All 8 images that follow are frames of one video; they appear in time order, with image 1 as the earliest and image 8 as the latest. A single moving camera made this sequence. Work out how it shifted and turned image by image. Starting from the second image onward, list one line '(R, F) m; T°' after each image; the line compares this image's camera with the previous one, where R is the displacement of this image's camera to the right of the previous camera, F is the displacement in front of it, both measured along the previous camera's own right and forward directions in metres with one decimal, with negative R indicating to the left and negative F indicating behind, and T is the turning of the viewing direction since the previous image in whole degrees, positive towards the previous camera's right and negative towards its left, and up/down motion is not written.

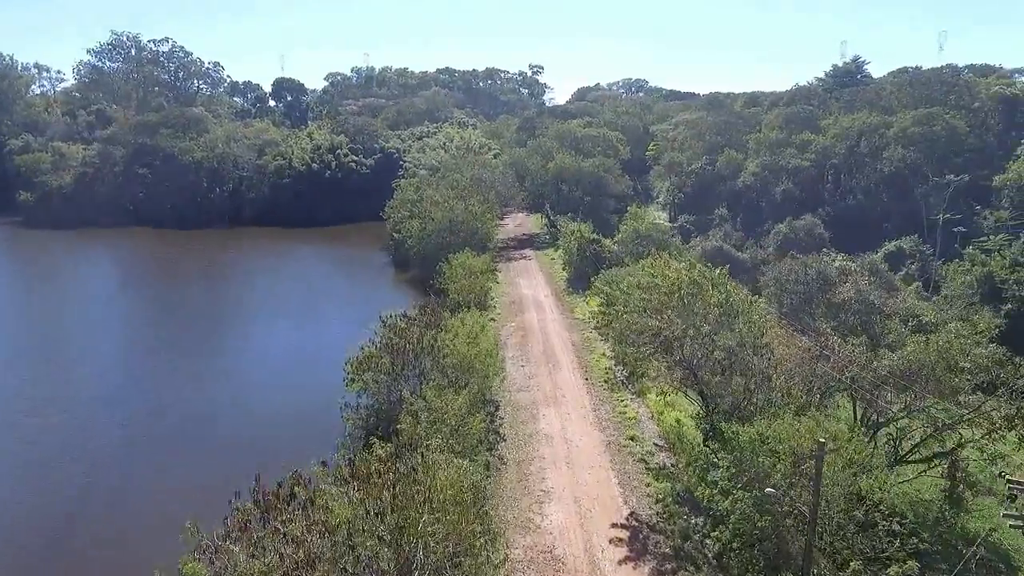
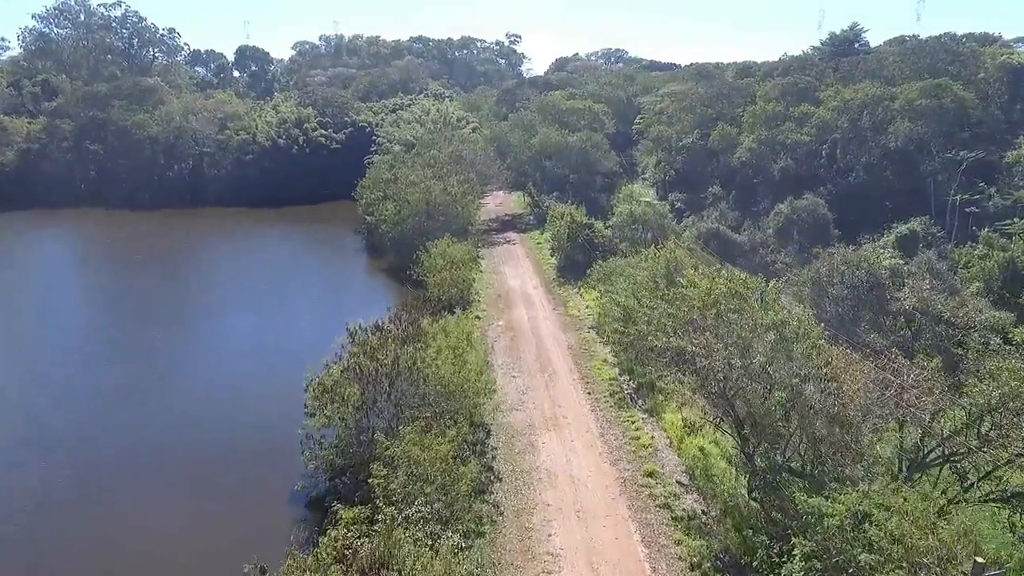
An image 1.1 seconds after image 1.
(-0.7, +5.3) m; +2°
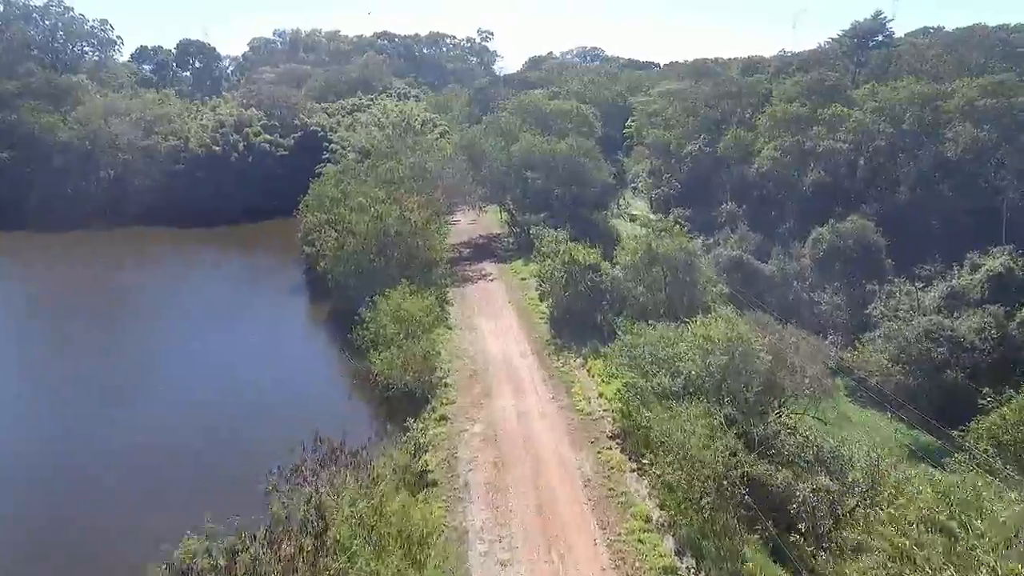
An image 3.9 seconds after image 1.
(-0.3, +14.0) m; +2°
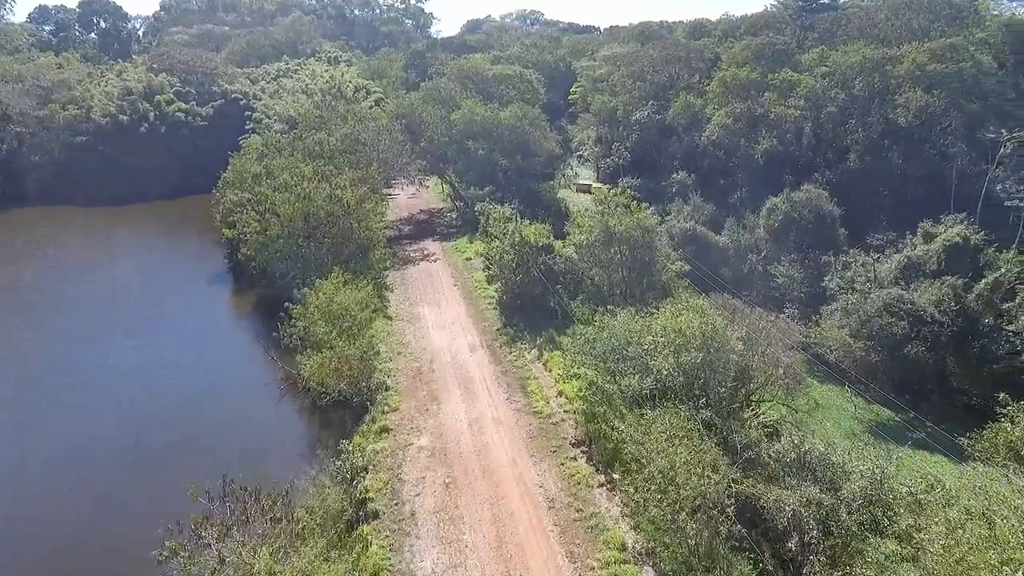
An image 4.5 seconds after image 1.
(-0.1, +3.6) m; +5°
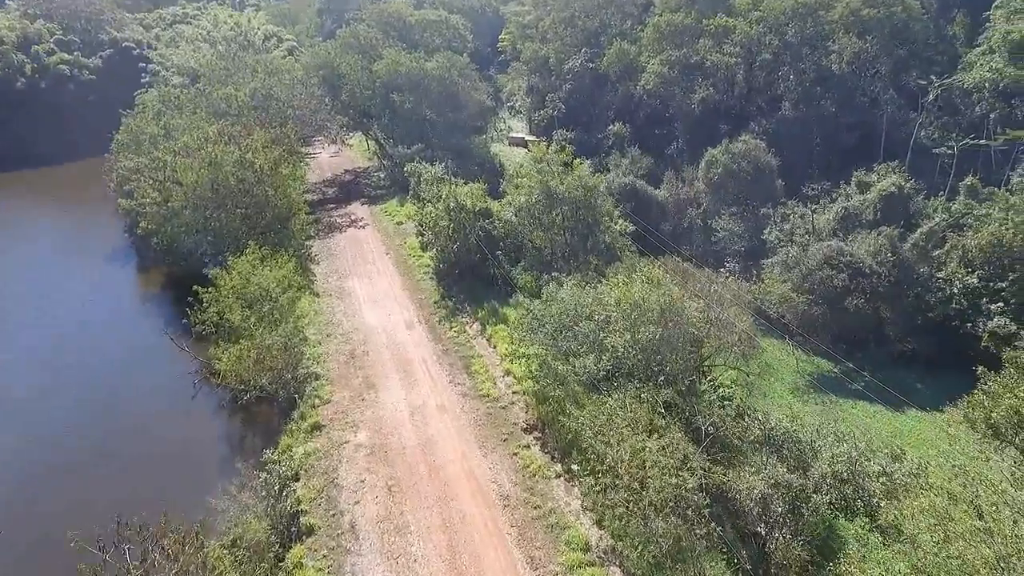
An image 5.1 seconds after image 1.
(-0.2, +2.5) m; +6°
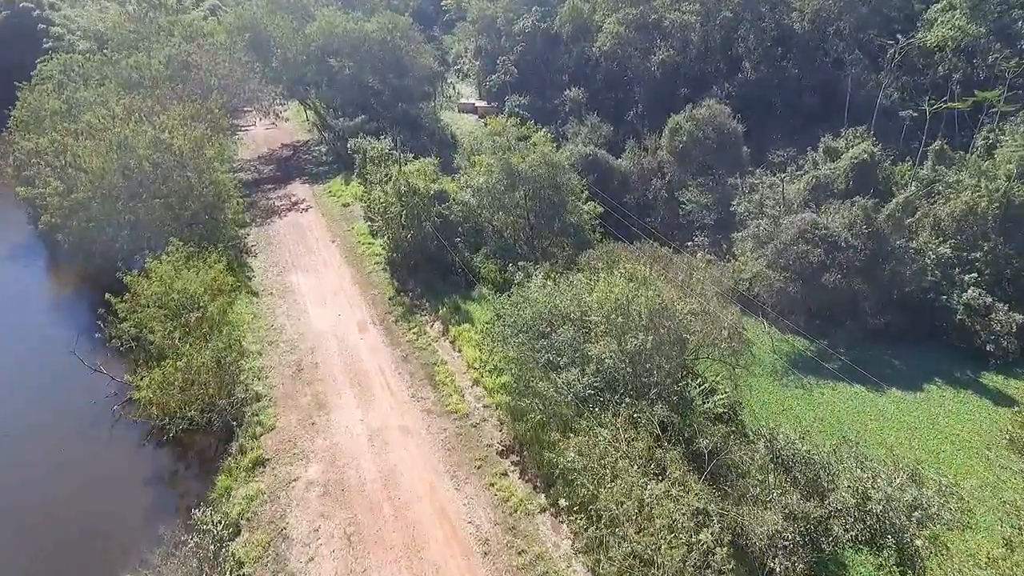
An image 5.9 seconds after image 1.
(-0.5, +3.1) m; +4°
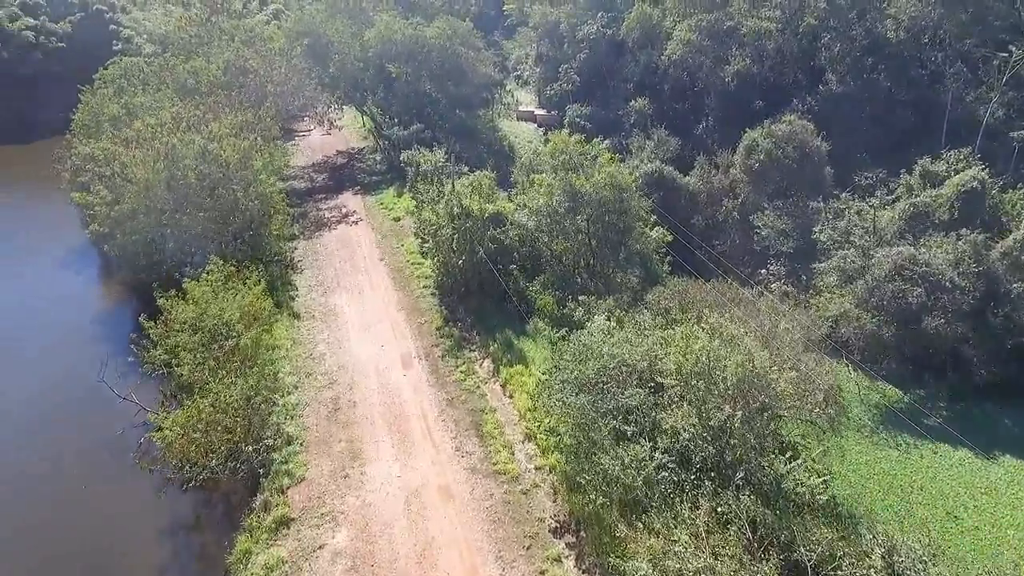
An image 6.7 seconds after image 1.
(-0.4, +2.7) m; -5°
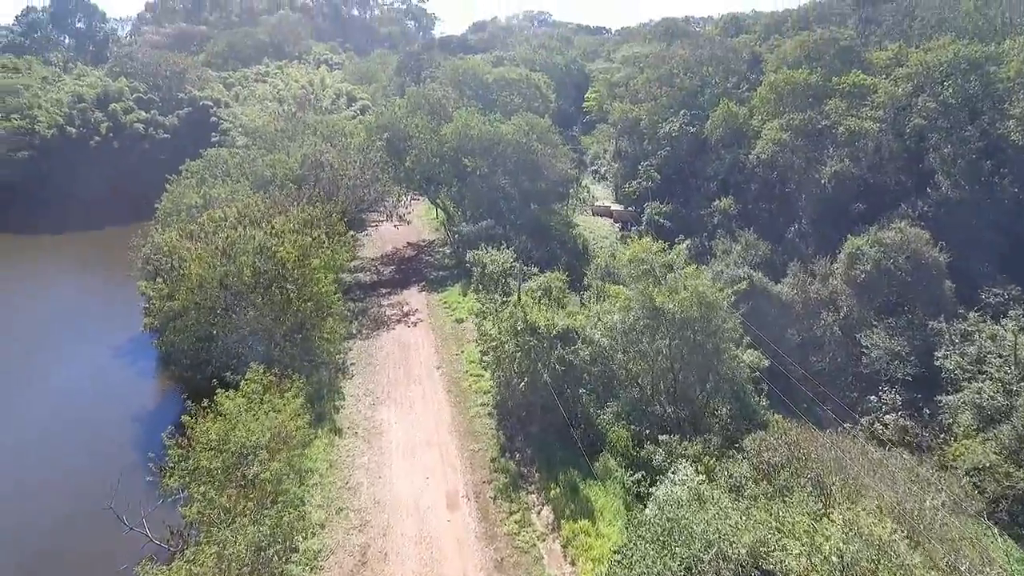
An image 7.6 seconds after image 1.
(0.0, +3.4) m; -7°
